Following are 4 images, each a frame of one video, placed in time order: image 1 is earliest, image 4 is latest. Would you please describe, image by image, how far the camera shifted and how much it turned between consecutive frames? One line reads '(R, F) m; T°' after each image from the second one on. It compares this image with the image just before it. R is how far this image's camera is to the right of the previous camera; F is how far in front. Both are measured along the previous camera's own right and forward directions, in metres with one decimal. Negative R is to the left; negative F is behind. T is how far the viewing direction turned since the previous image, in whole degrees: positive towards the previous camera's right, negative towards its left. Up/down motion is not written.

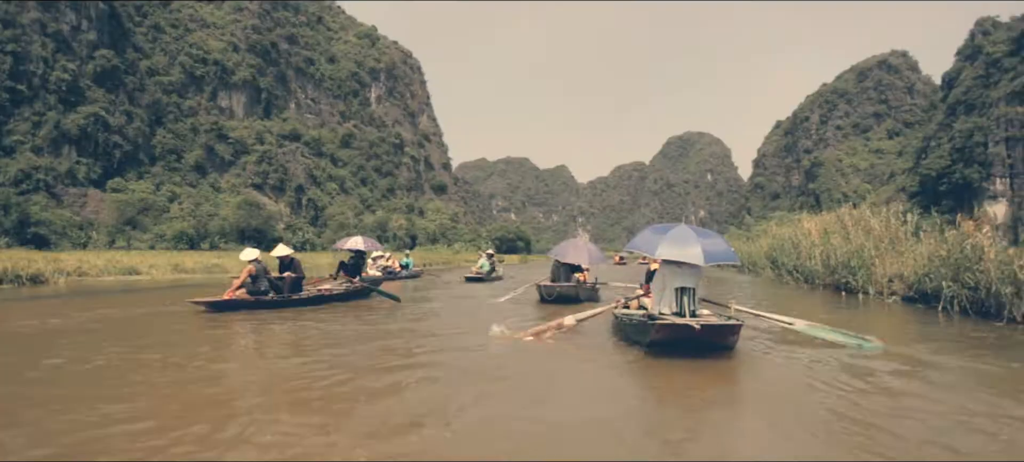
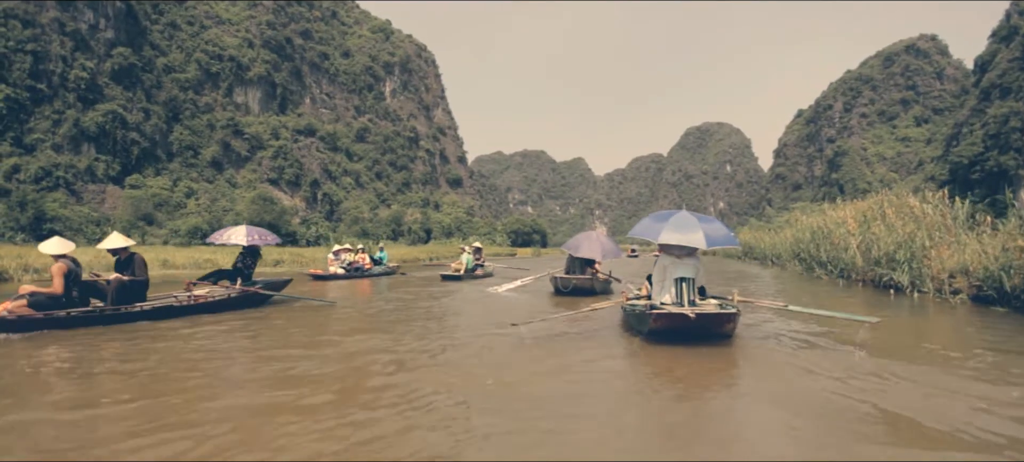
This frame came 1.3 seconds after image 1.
(+0.1, +0.7) m; -2°
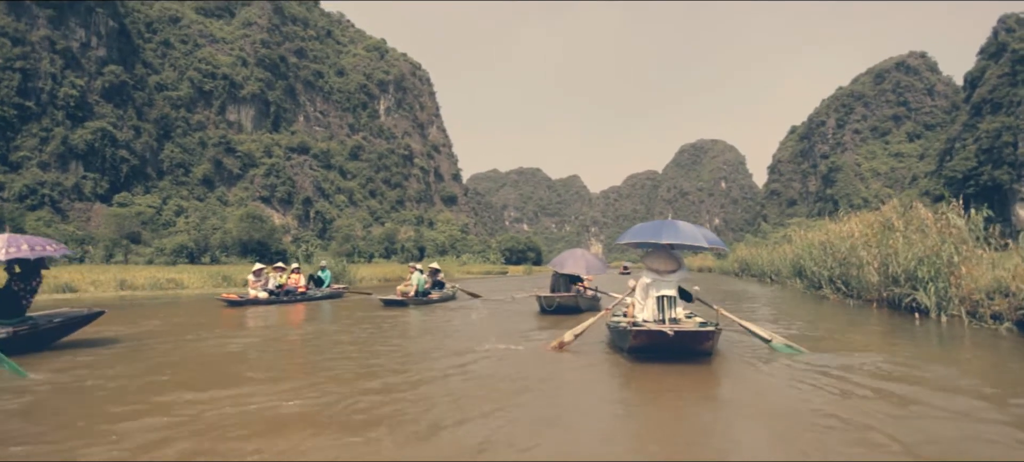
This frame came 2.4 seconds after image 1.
(+0.3, +0.6) m; 0°
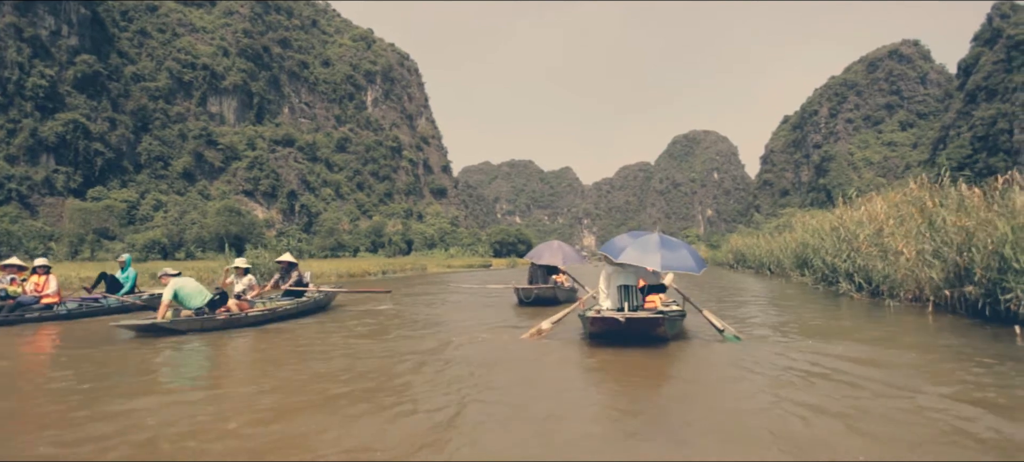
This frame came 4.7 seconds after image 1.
(+0.4, +1.5) m; +1°
